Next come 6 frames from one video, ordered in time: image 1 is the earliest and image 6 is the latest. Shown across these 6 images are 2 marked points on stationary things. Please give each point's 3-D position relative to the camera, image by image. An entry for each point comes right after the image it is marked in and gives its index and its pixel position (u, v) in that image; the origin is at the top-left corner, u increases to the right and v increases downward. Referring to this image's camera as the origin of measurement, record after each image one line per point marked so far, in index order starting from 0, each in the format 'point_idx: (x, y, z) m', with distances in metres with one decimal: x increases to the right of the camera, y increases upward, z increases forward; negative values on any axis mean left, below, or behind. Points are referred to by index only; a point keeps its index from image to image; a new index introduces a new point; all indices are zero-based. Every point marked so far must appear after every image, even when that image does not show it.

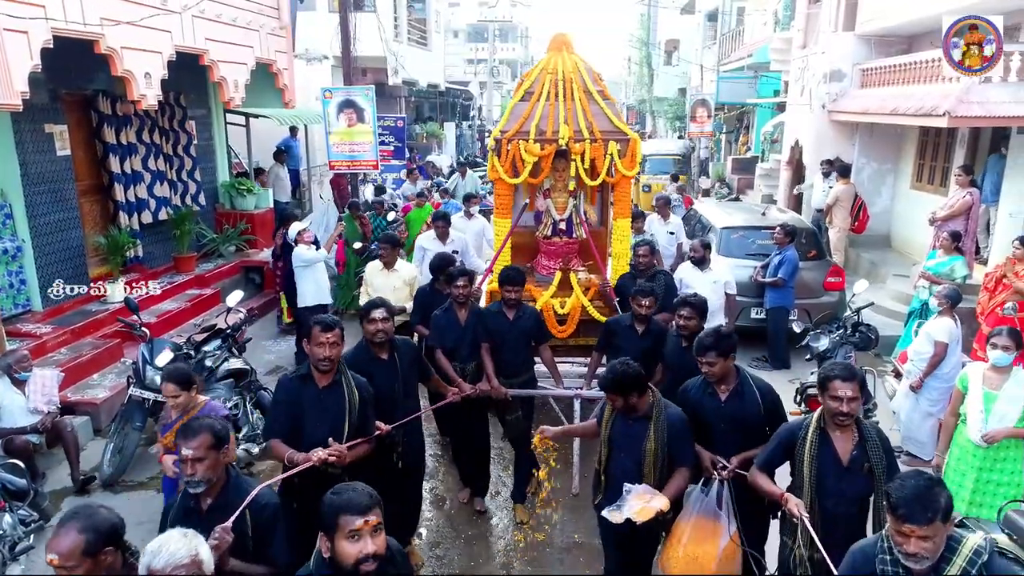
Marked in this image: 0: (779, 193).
0: (+4.2, +1.5, +13.0) m
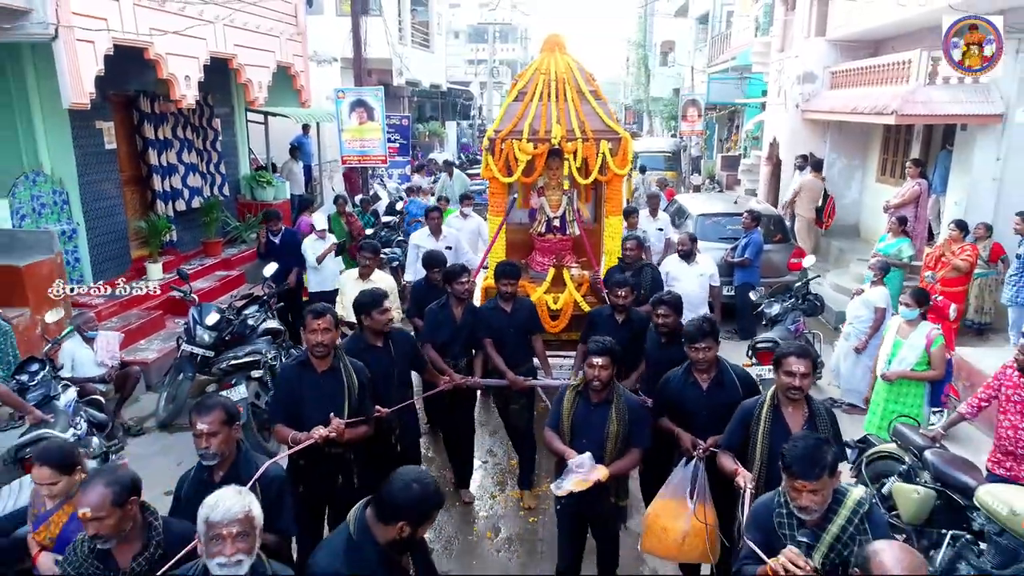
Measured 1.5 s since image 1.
0: (+4.2, +1.7, +13.9) m
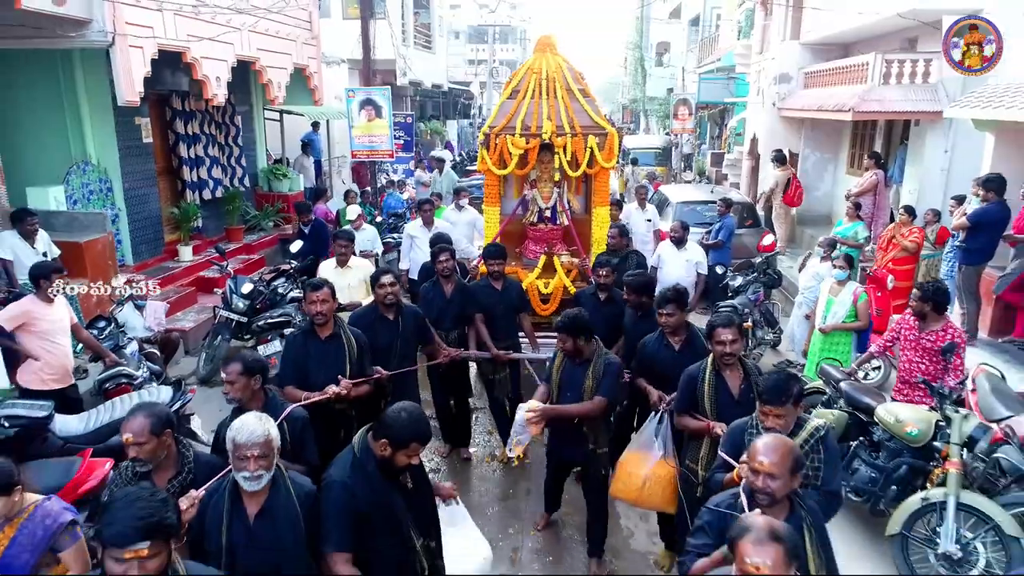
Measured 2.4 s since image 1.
0: (+4.1, +1.9, +14.8) m
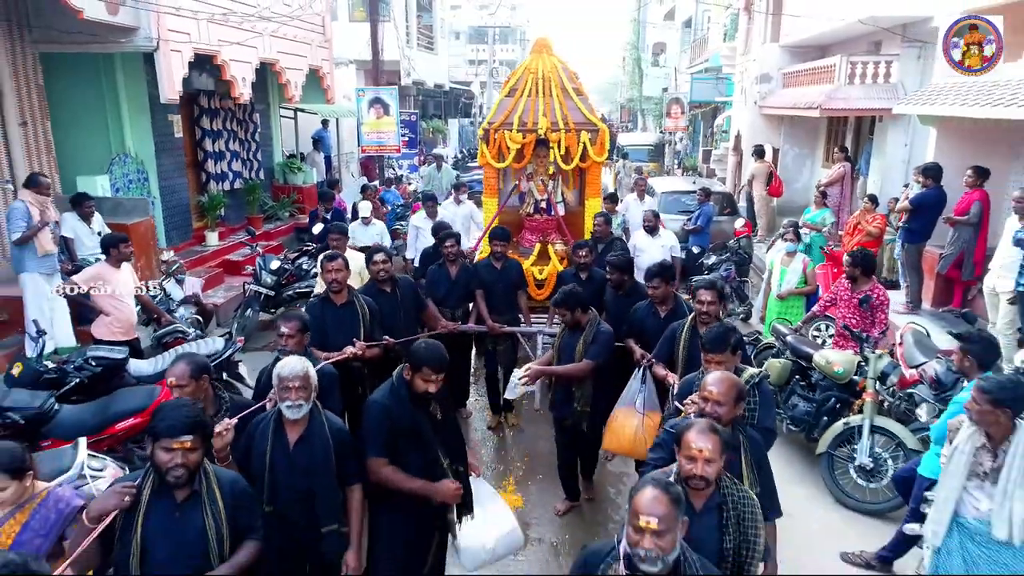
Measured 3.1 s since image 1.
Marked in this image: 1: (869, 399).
0: (+4.1, +2.2, +15.6) m
1: (+2.0, -0.6, +4.7) m
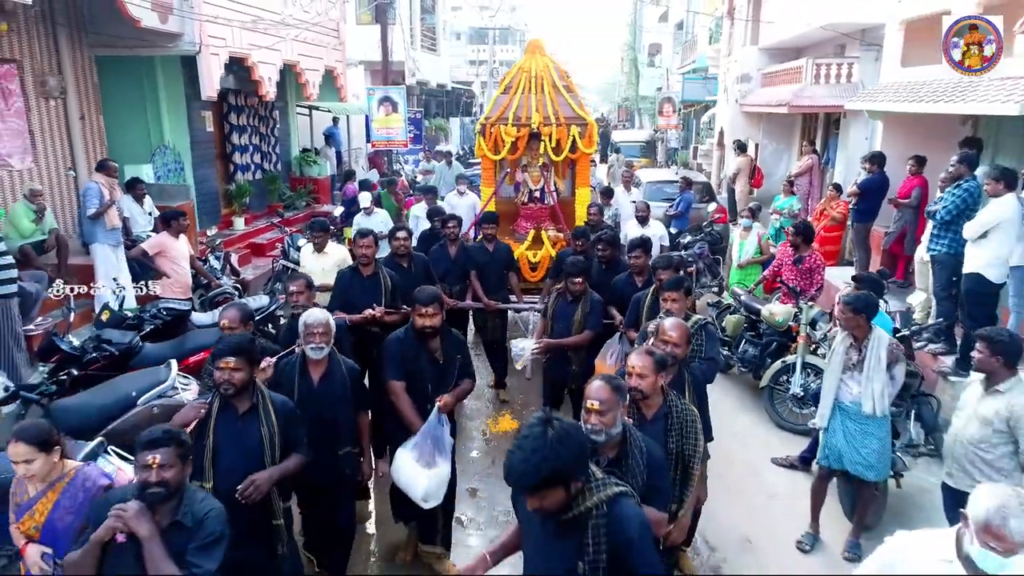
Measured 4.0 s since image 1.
0: (+4.1, +2.4, +16.7) m
1: (+2.0, -0.4, +5.7) m
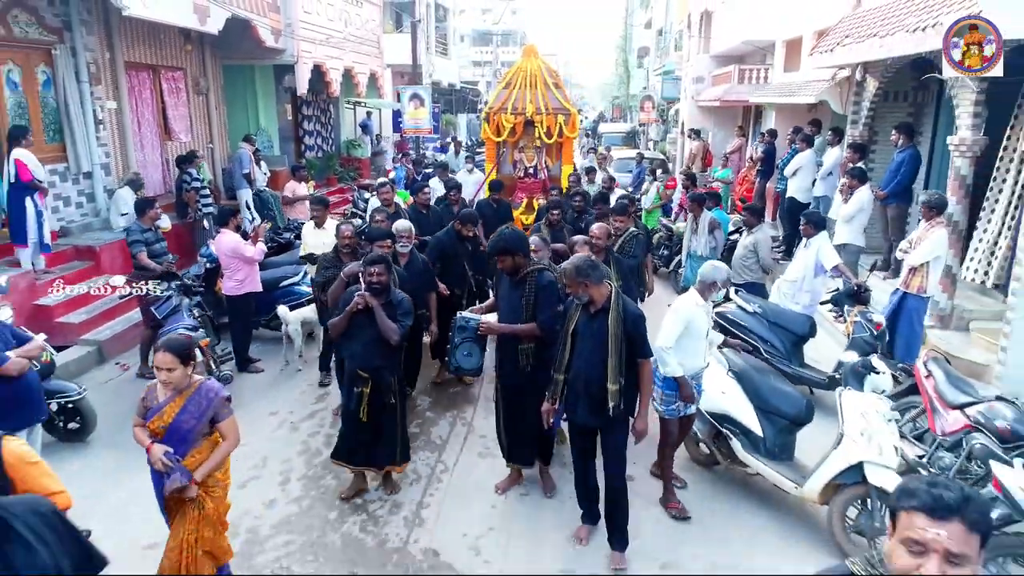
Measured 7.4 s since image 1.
0: (+4.1, +3.4, +20.4) m
1: (+2.1, +0.6, +9.5) m
